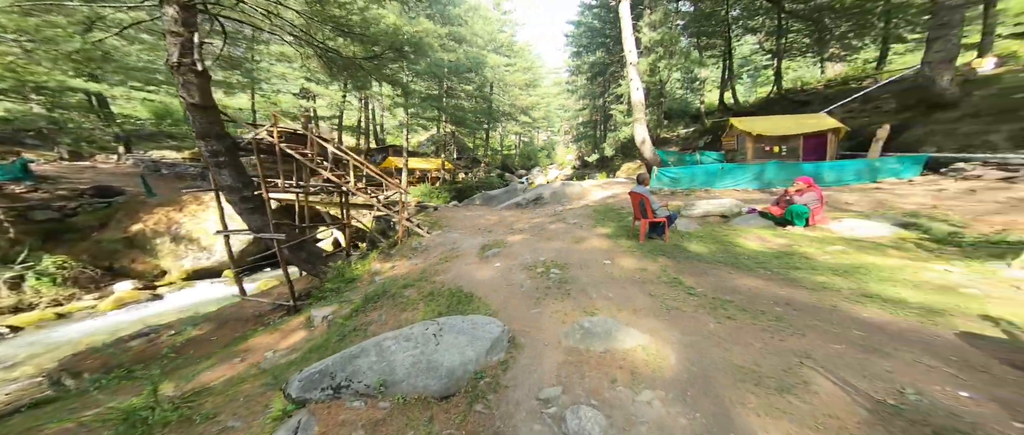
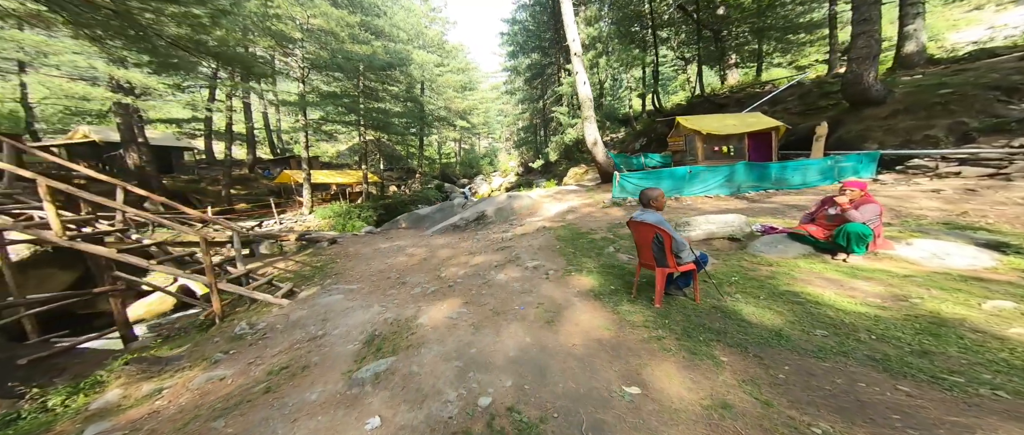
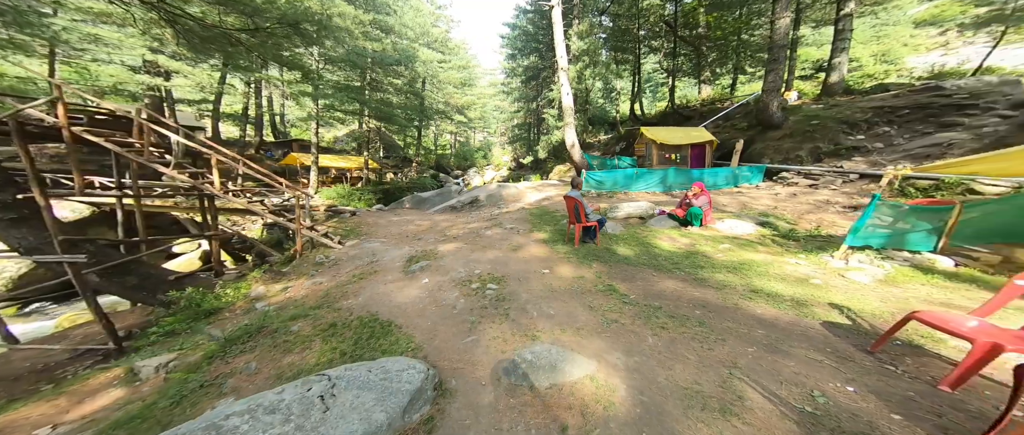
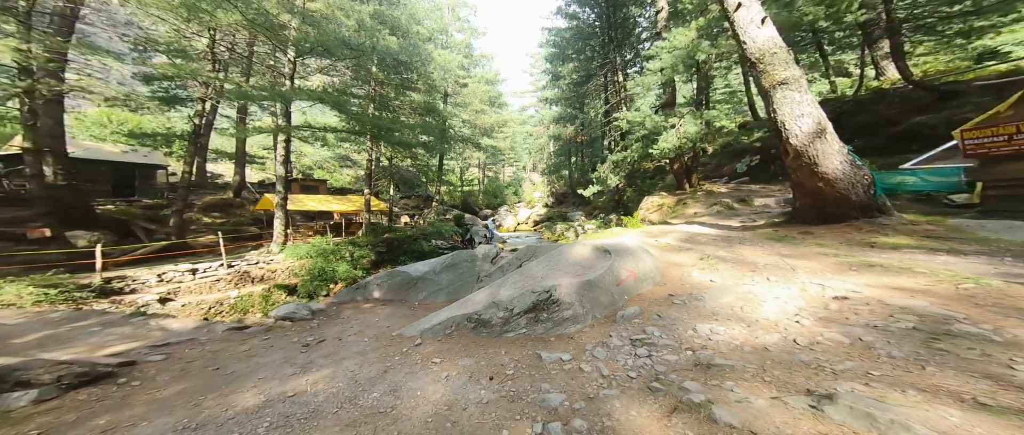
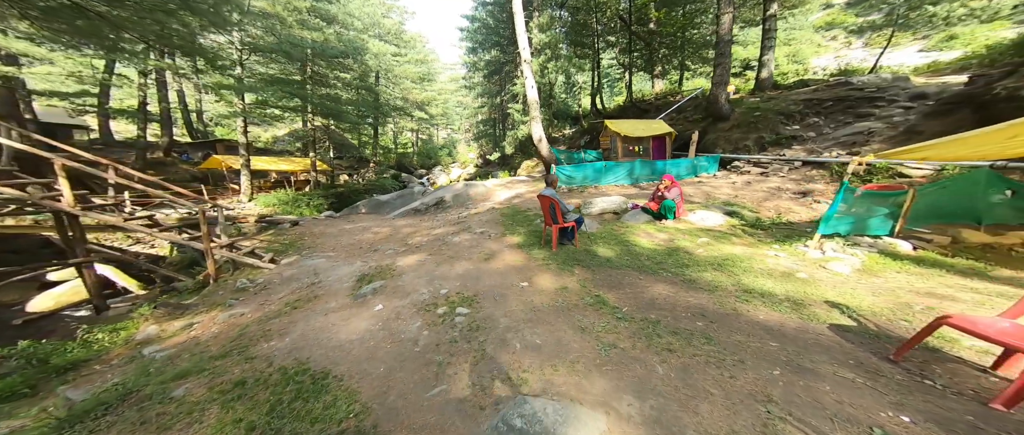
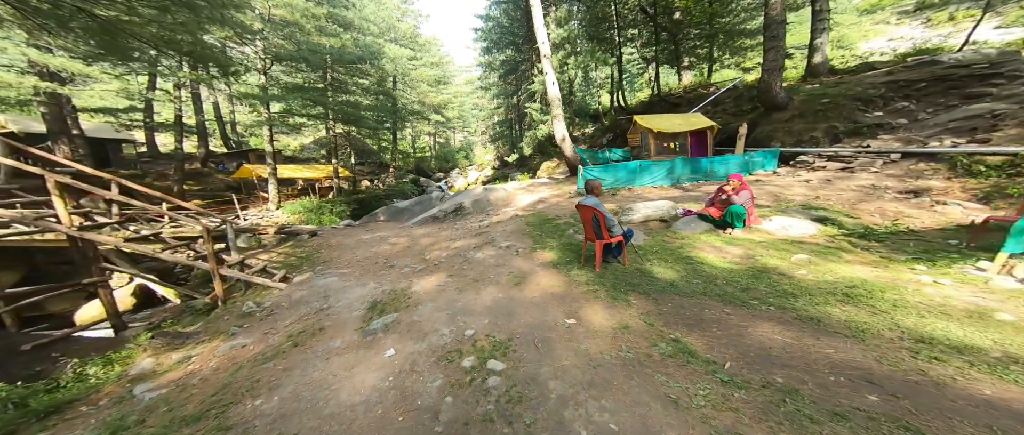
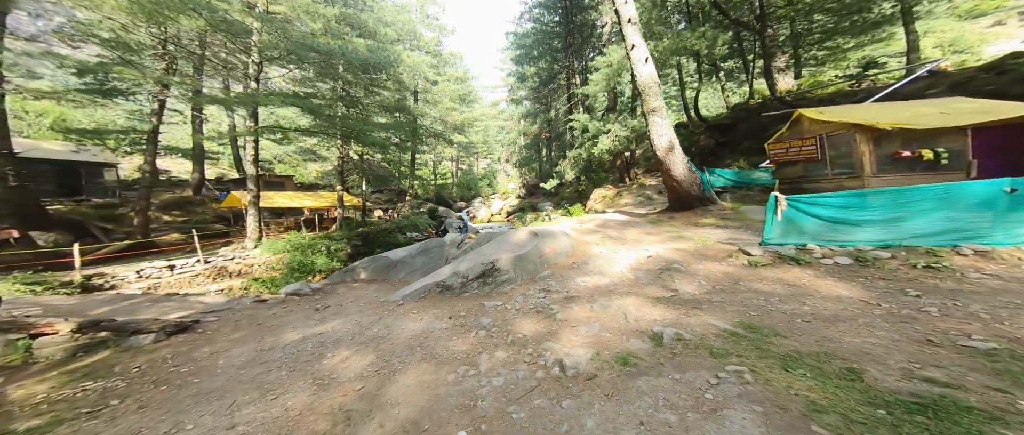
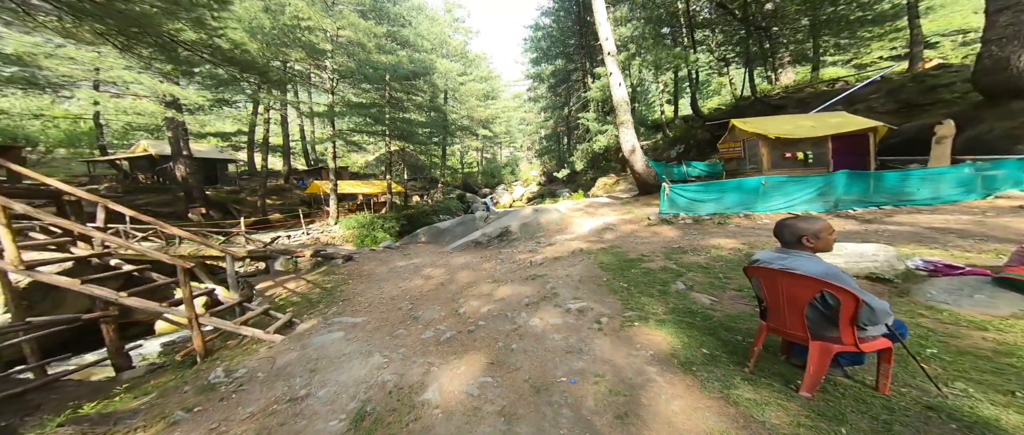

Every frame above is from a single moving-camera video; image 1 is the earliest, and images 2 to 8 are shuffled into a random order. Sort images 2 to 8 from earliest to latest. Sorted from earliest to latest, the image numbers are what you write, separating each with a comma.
3, 5, 6, 2, 8, 7, 4
